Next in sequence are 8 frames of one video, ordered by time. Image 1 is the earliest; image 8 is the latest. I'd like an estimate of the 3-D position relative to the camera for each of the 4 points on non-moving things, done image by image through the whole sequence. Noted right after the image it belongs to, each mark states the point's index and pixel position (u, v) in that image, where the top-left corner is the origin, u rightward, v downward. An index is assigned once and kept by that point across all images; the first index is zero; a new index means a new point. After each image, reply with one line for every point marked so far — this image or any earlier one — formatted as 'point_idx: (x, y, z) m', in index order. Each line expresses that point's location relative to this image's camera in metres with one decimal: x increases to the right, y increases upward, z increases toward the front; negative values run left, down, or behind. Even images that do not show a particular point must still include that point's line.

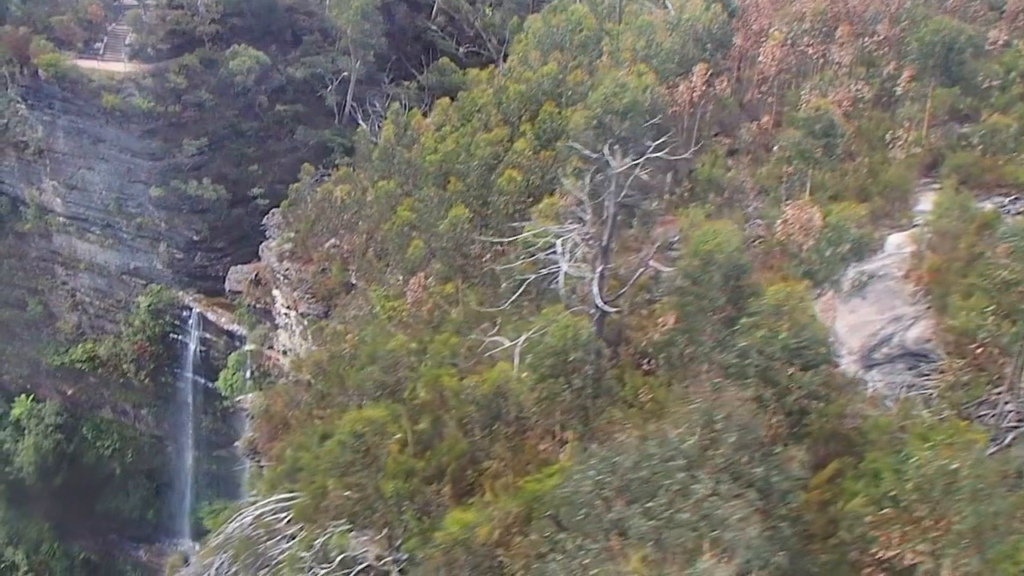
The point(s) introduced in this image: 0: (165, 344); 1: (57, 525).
0: (-6.3, -1.0, +15.3) m
1: (-8.8, -4.5, +16.5) m
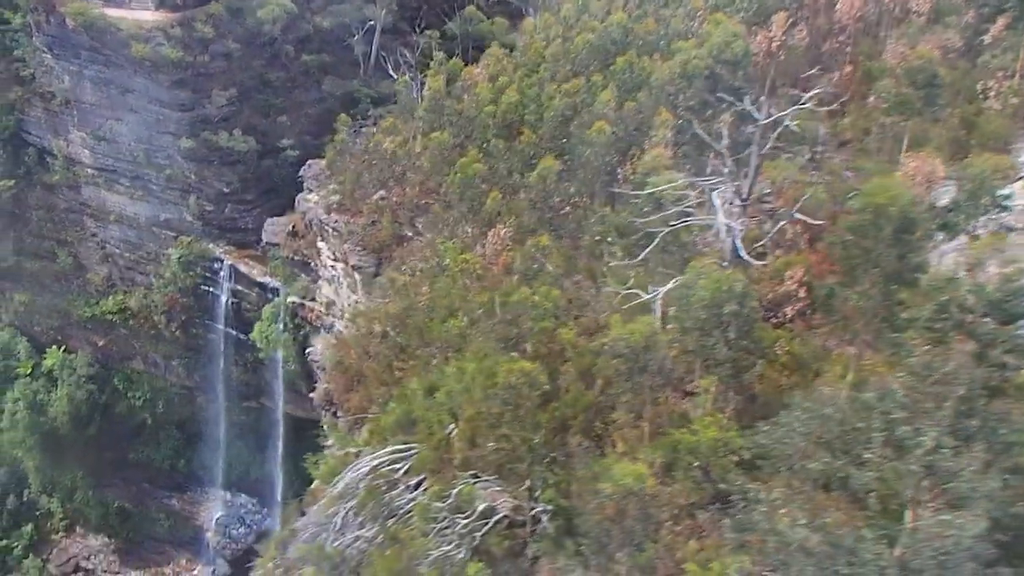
0: (-5.7, -0.1, +15.3) m
1: (-8.3, -3.6, +16.8) m
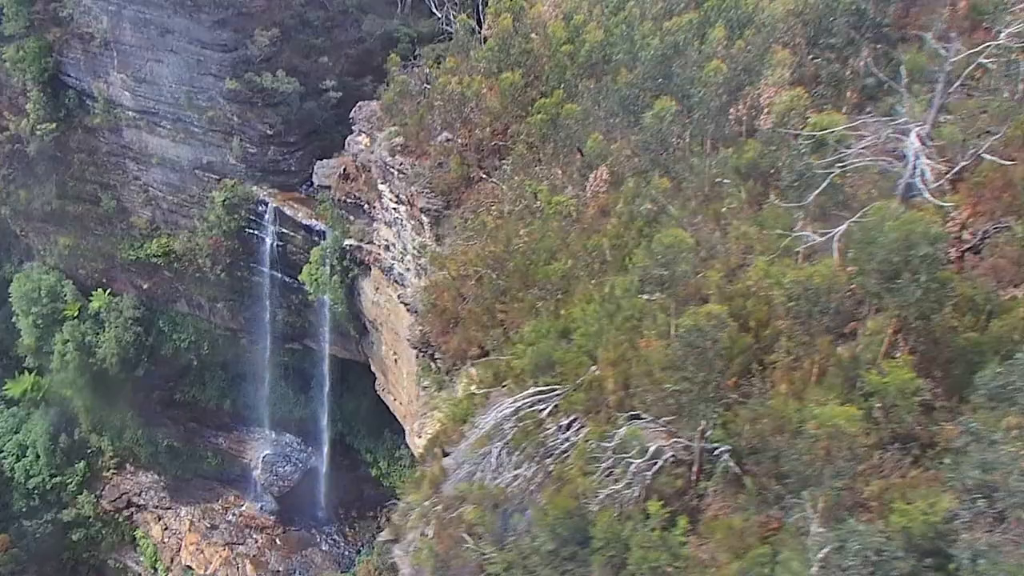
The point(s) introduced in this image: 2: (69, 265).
0: (-4.9, +0.9, +15.4) m
1: (-7.4, -2.5, +17.1) m
2: (-9.4, +0.5, +18.3) m
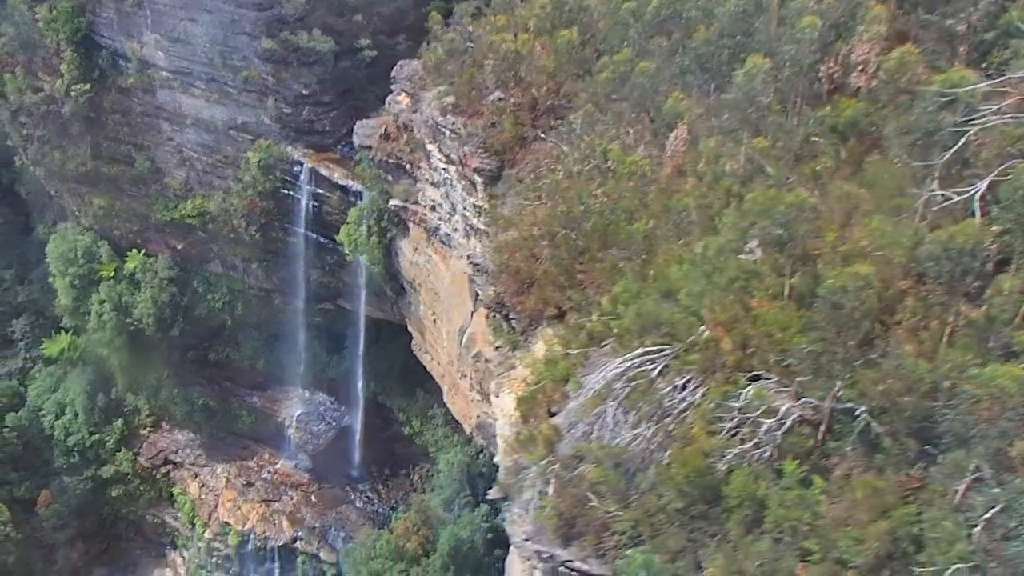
0: (-4.2, +1.5, +15.4) m
1: (-6.7, -1.7, +17.3) m
2: (-8.7, +1.3, +18.3) m
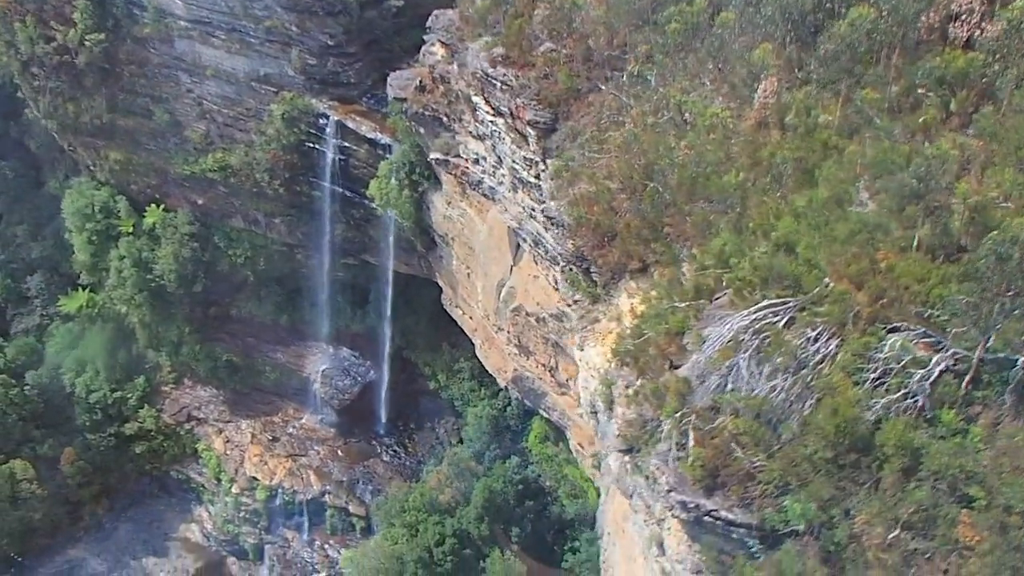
0: (-3.7, +2.3, +15.3) m
1: (-6.2, -0.8, +17.4) m
2: (-8.2, +2.2, +18.2) m
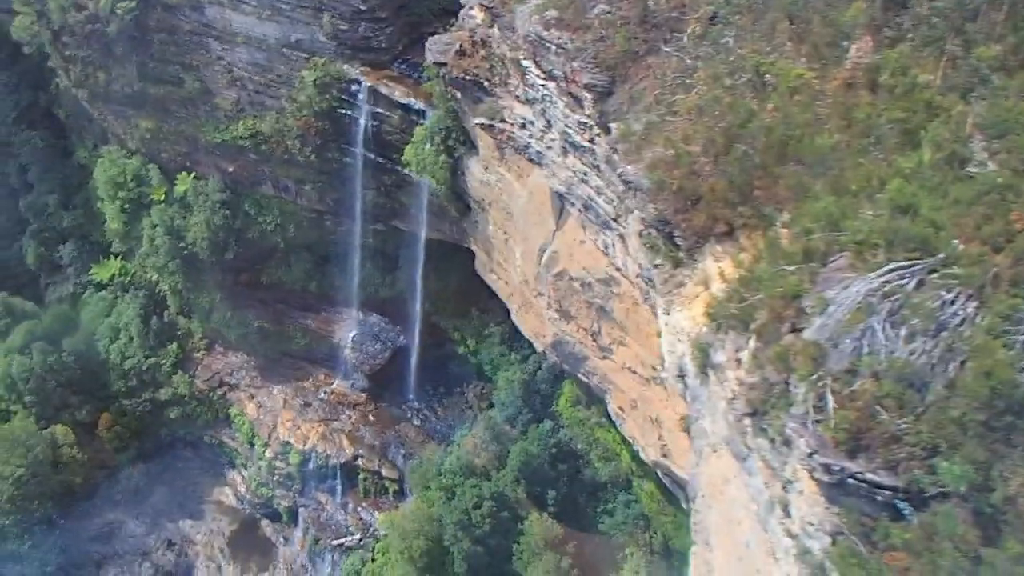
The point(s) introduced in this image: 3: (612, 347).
0: (-3.1, +2.9, +15.2) m
1: (-5.6, -0.2, +17.4) m
2: (-7.6, +2.9, +18.1) m
3: (+1.4, -0.8, +12.3) m
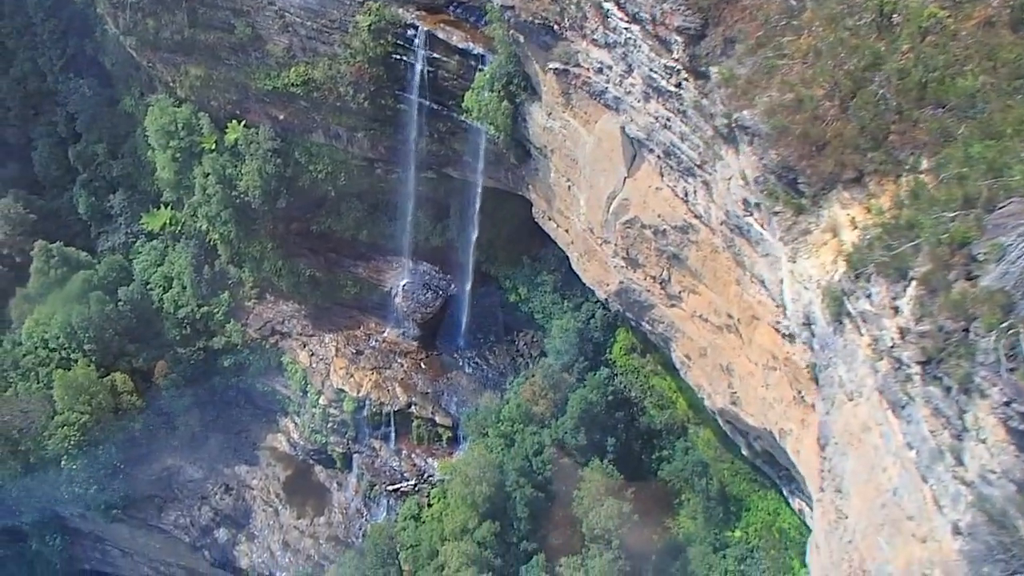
0: (-2.0, +3.8, +15.0) m
1: (-4.5, +0.8, +17.4) m
2: (-6.5, +4.0, +18.0) m
3: (+2.4, -0.1, +12.3) m
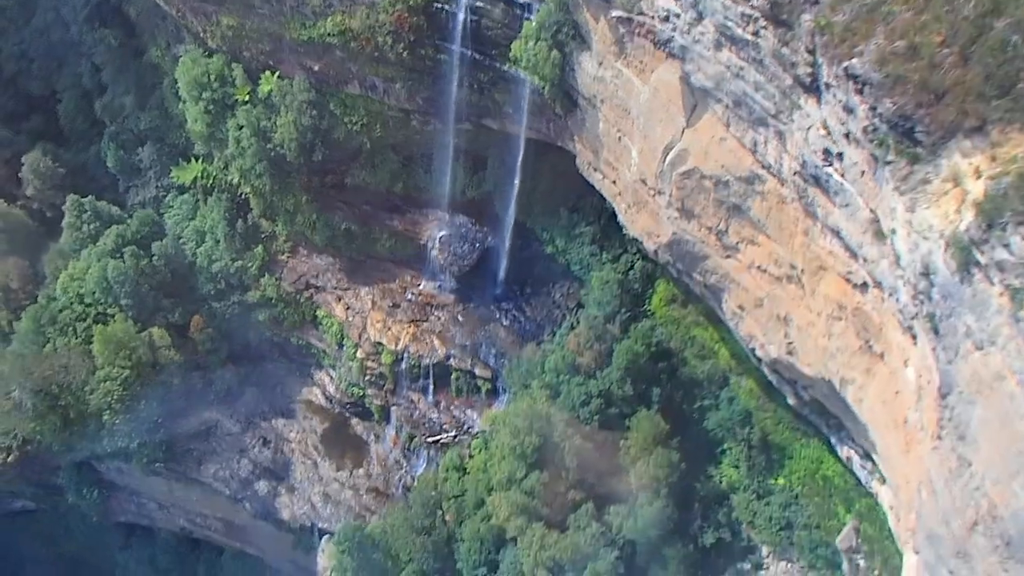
0: (-1.3, +4.6, +14.8) m
1: (-3.7, +1.8, +17.3) m
2: (-5.7, +4.9, +17.8) m
3: (+3.2, +0.6, +12.3) m
